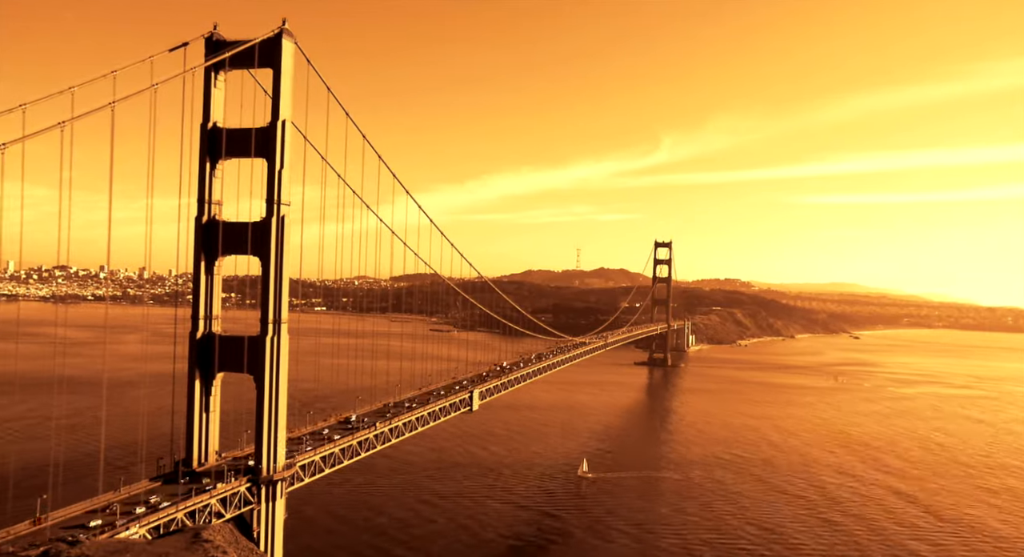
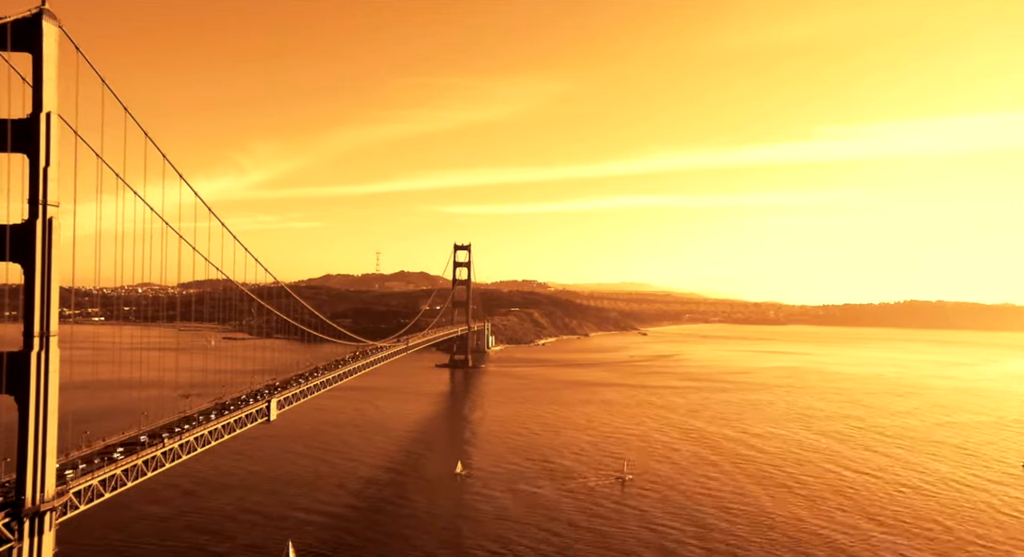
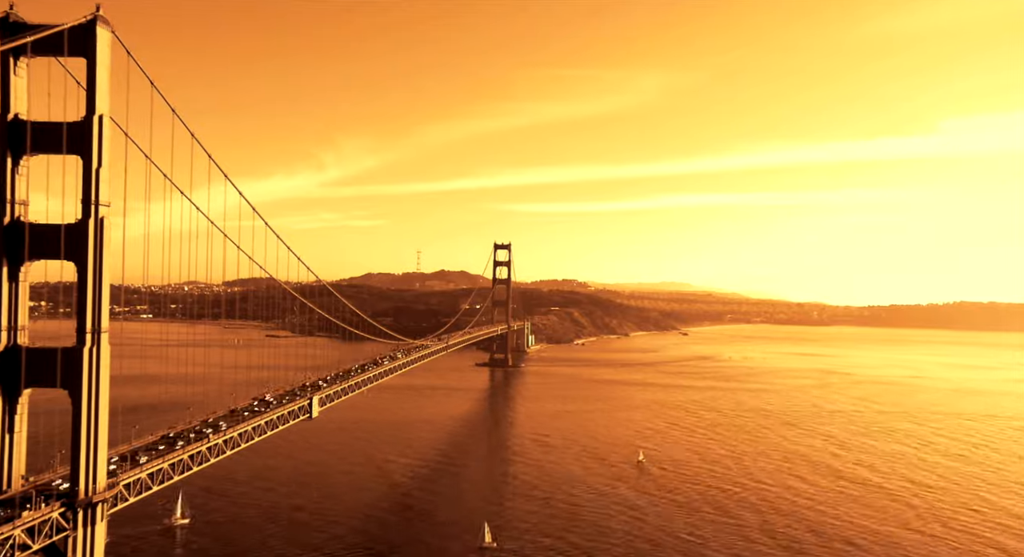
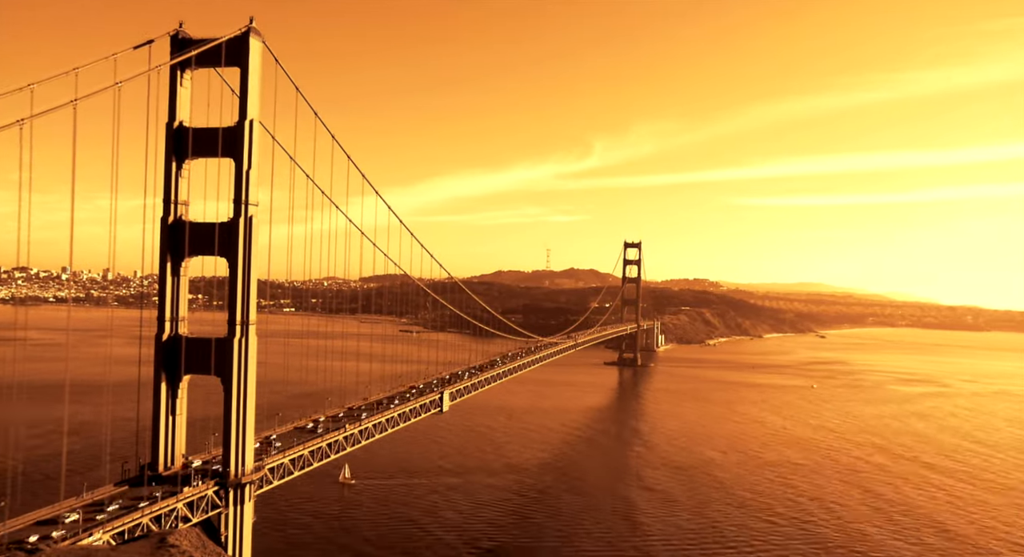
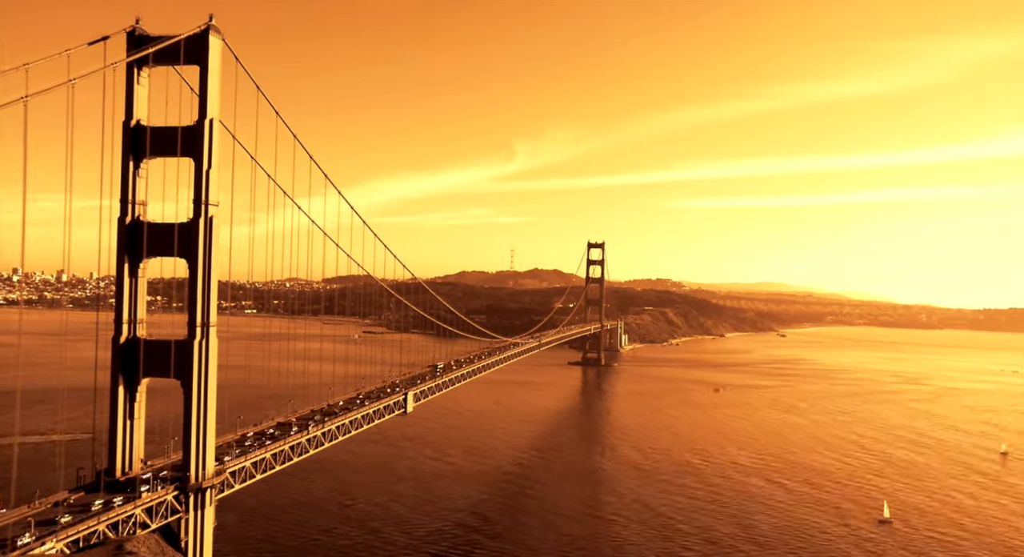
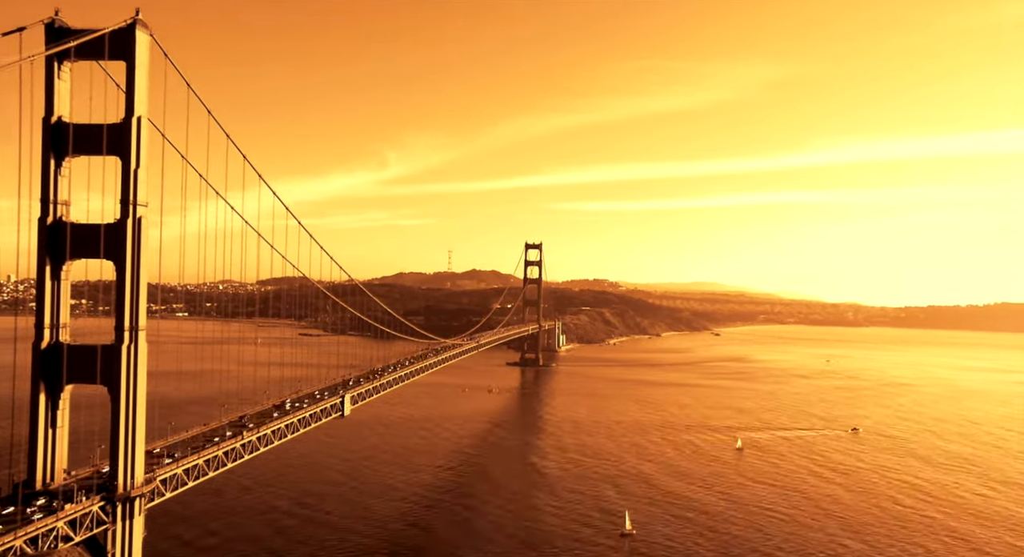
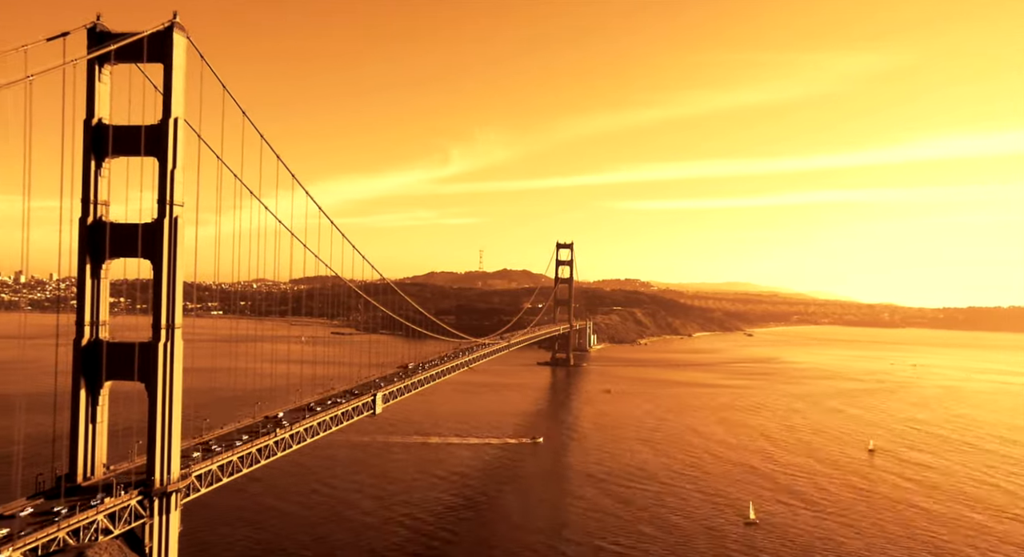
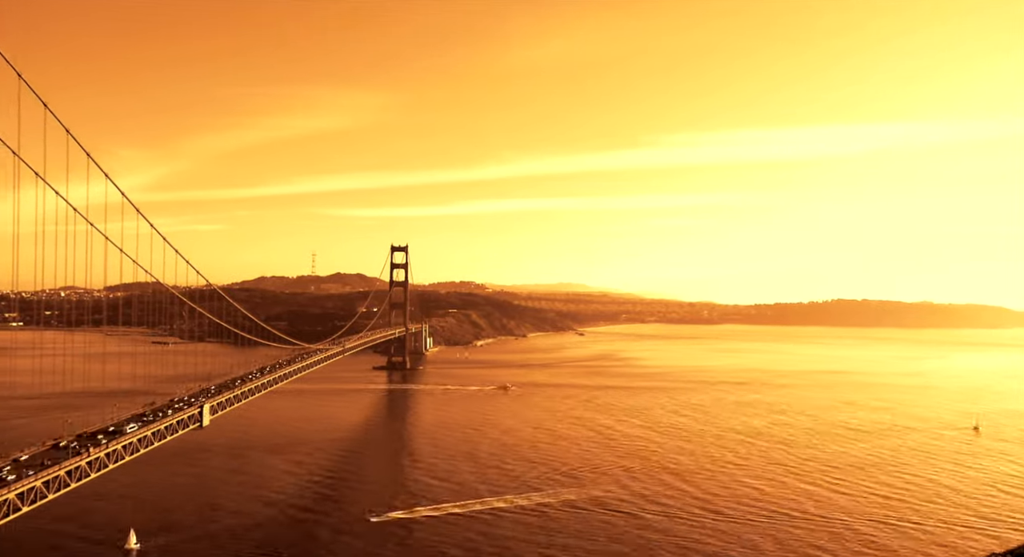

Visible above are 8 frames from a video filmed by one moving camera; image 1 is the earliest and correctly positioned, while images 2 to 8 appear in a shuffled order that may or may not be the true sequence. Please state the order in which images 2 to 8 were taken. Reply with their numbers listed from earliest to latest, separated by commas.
4, 5, 7, 6, 3, 2, 8
